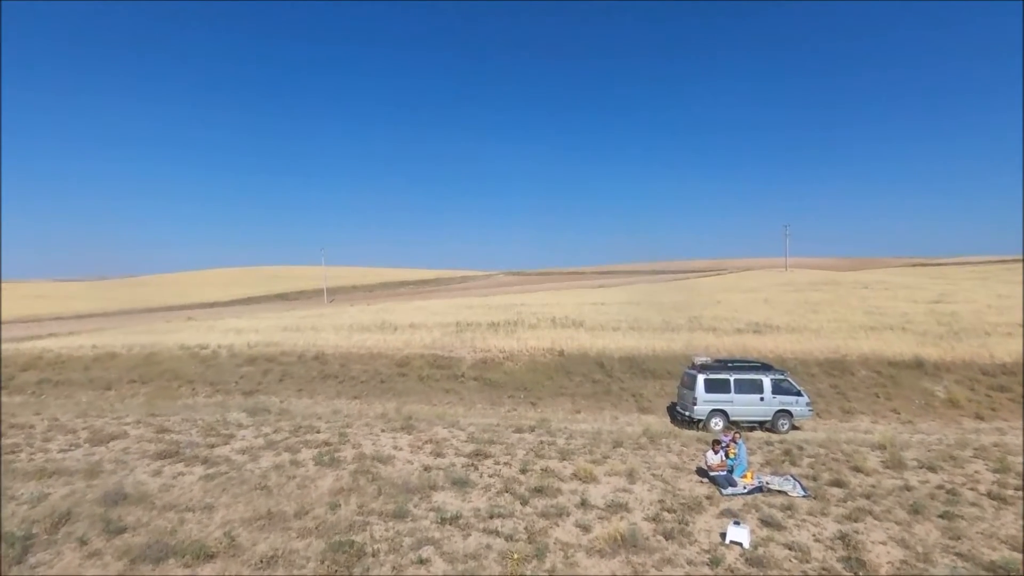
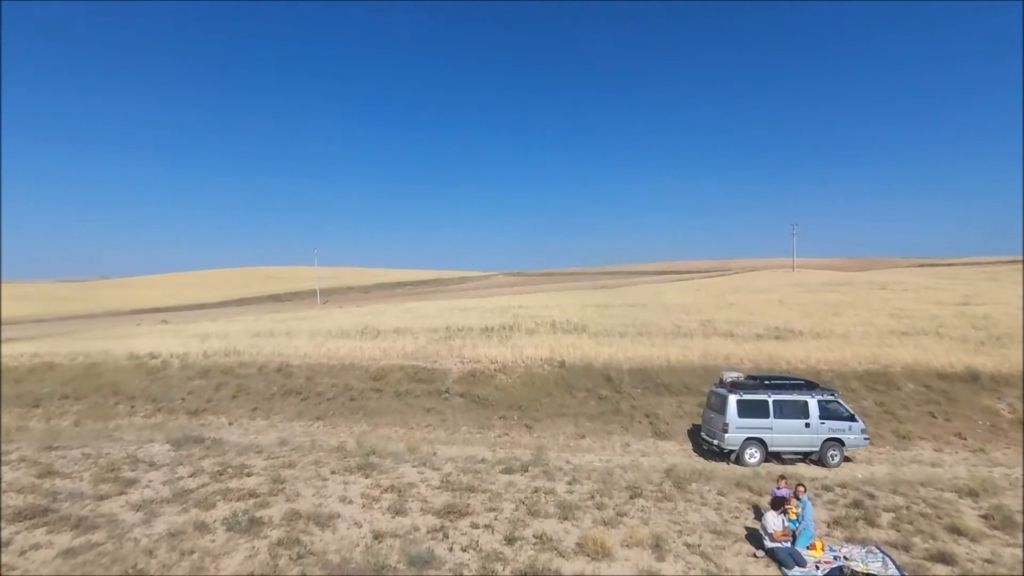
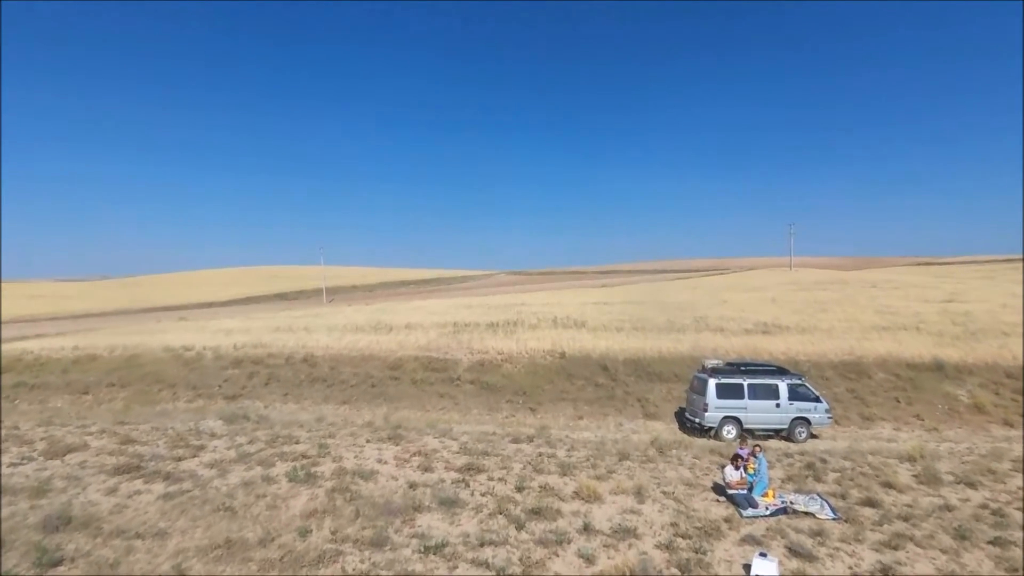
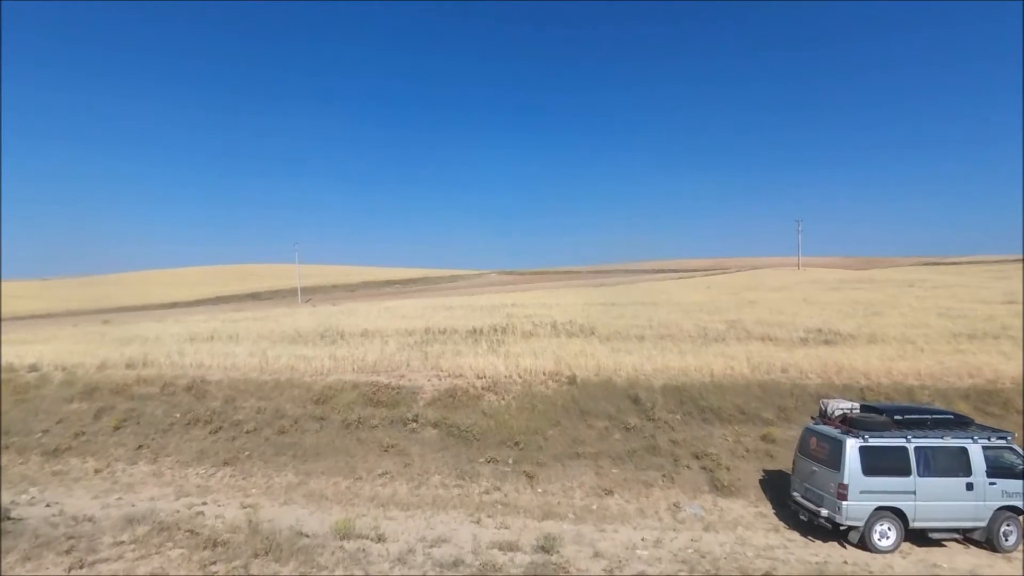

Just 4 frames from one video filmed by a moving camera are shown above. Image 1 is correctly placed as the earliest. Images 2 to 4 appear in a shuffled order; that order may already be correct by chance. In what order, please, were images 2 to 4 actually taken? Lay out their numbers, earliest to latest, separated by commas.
3, 2, 4
